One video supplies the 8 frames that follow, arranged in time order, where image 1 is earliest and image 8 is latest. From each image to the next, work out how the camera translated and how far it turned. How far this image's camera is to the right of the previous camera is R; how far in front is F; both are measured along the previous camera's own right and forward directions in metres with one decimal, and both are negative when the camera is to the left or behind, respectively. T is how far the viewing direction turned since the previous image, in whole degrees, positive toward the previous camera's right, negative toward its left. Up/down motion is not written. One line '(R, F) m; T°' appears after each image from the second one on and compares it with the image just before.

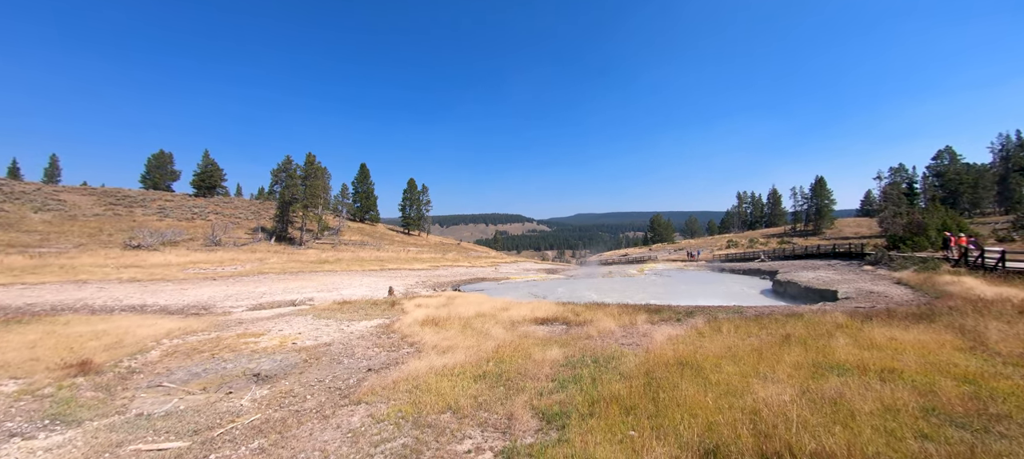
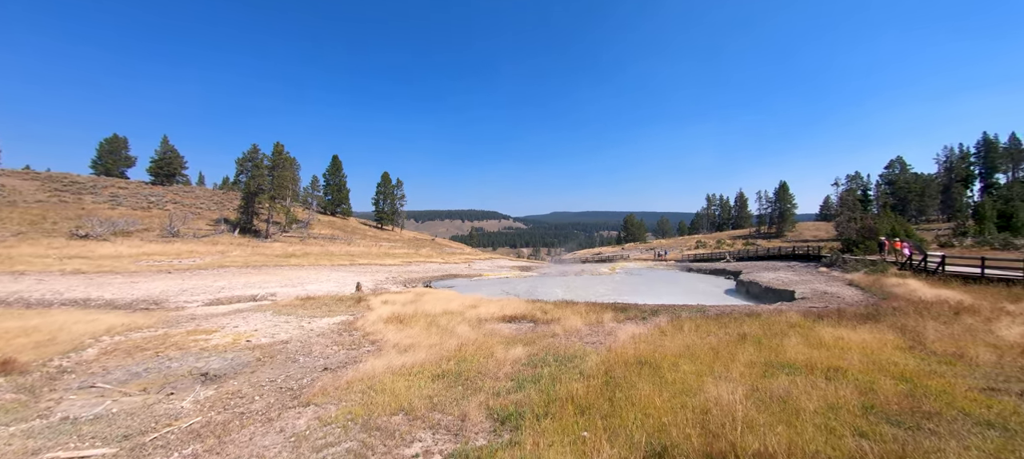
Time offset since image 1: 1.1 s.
(+0.3, +0.1) m; +3°
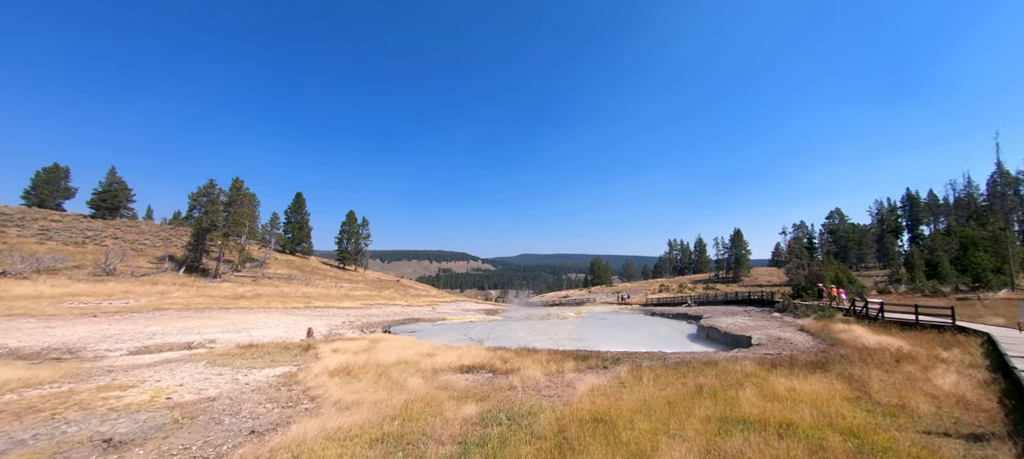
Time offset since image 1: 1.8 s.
(+0.4, +0.2) m; +4°
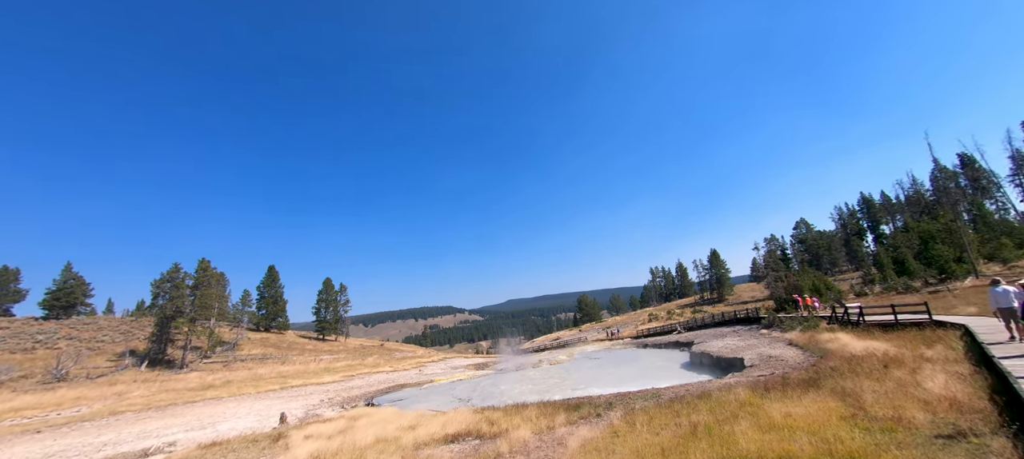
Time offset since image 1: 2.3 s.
(+0.7, +0.3) m; +3°
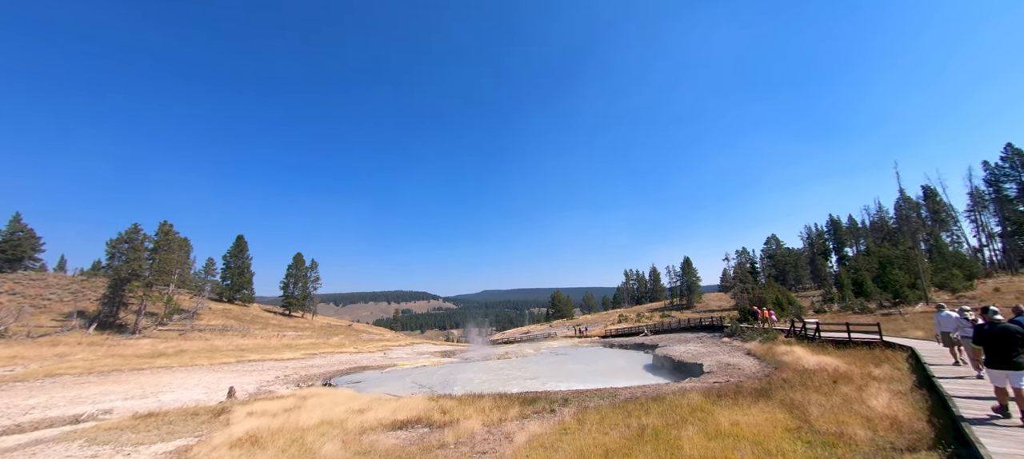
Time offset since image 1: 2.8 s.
(+0.7, +0.4) m; +3°
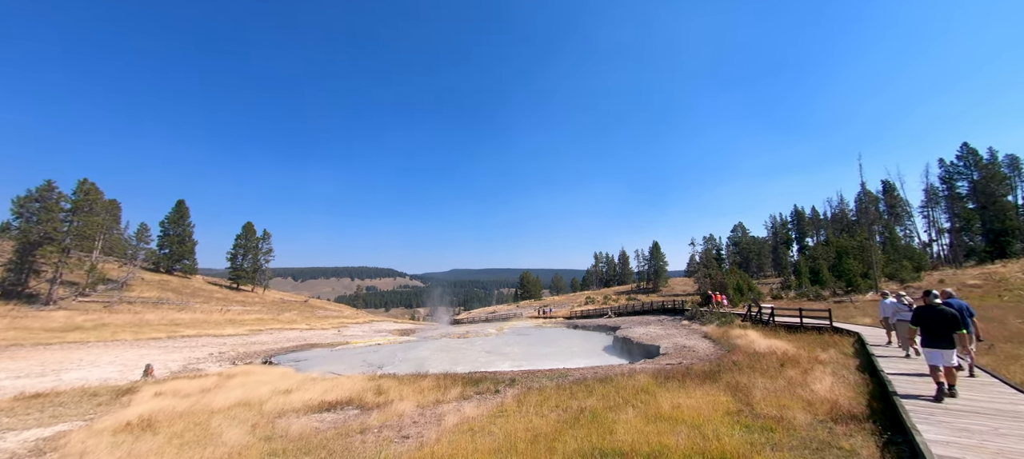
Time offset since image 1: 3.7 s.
(+1.5, +1.1) m; +3°
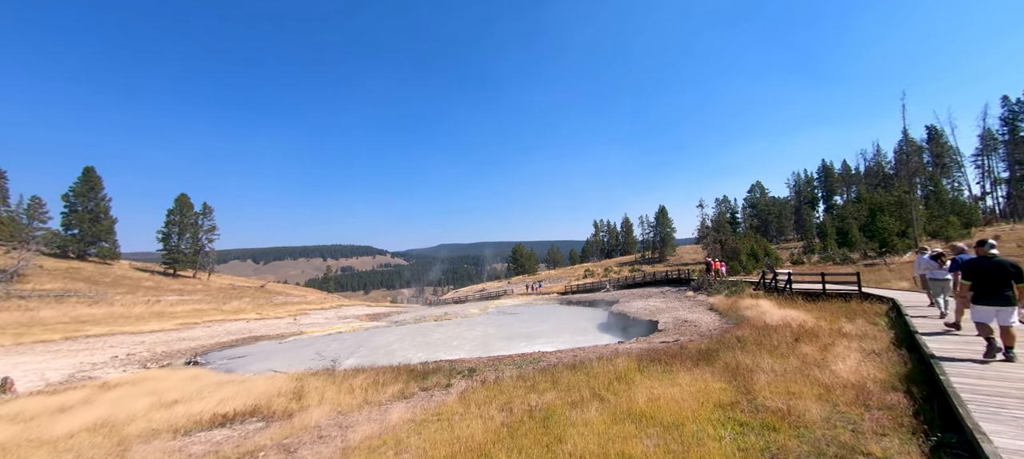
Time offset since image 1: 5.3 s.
(+2.8, +3.3) m; -3°
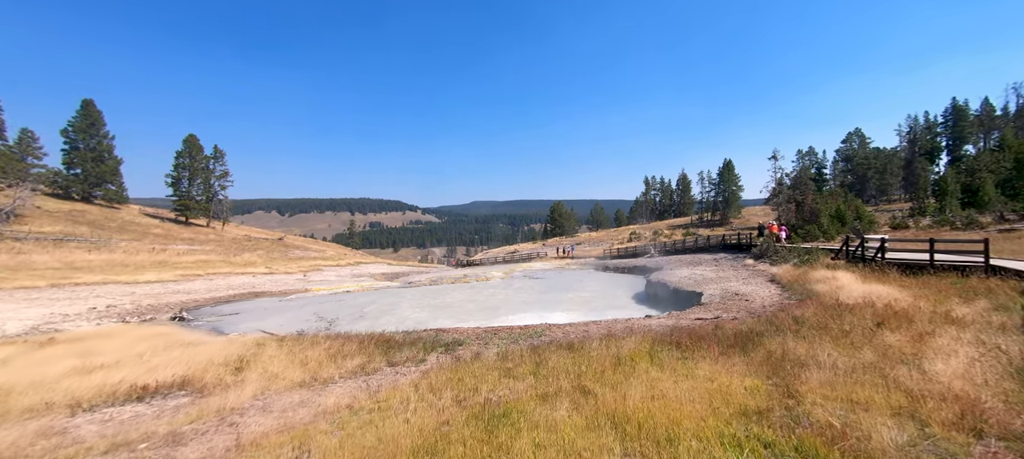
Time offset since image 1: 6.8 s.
(+2.6, +3.0) m; -9°
